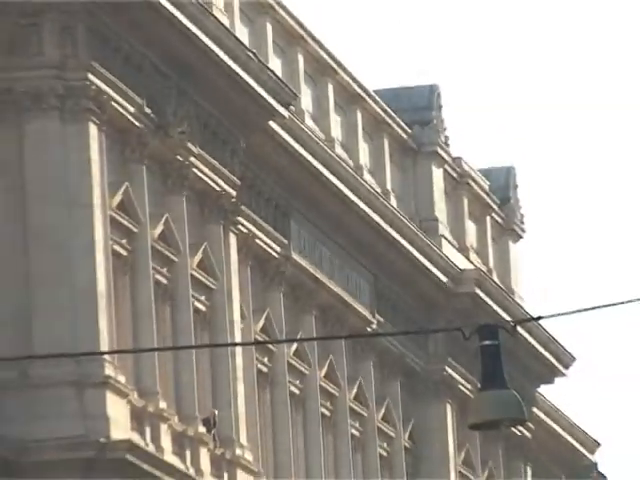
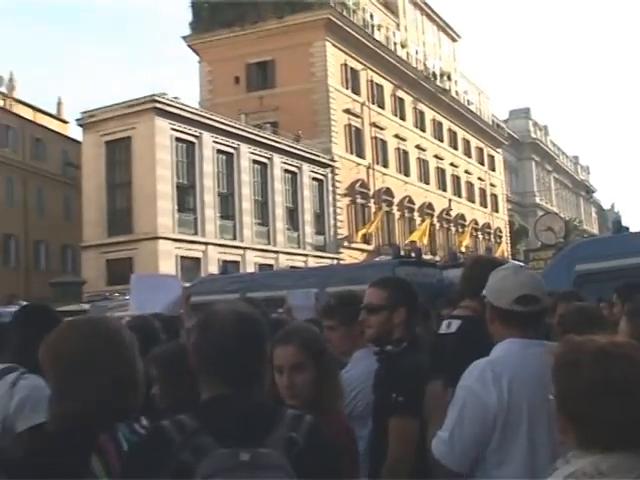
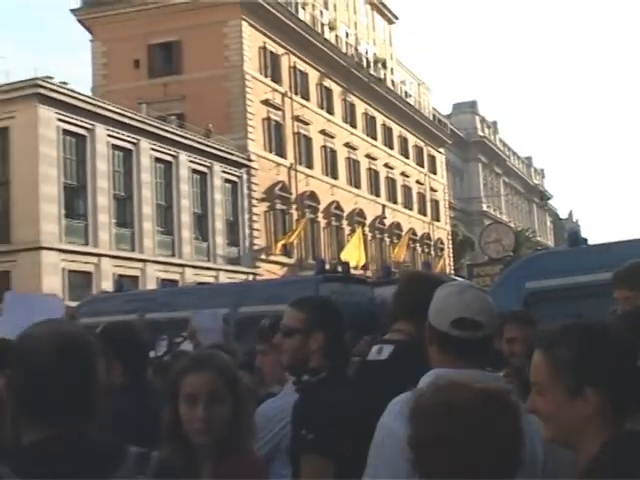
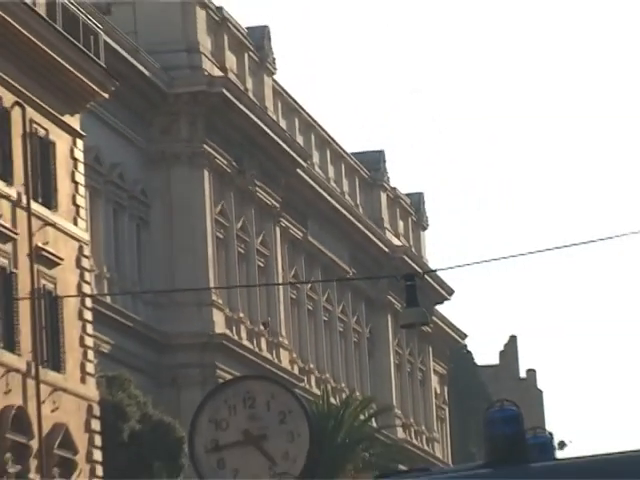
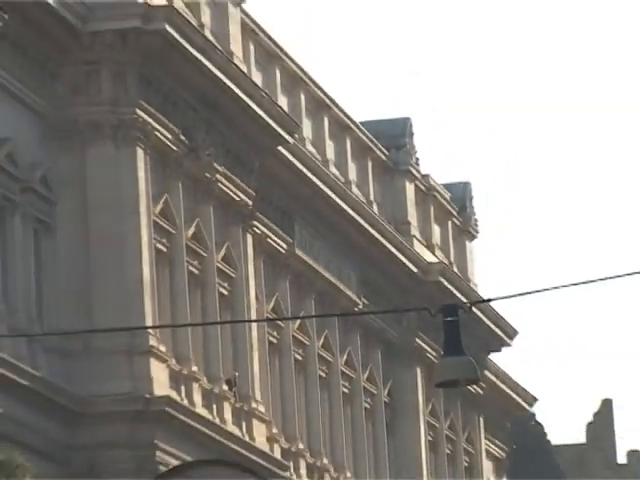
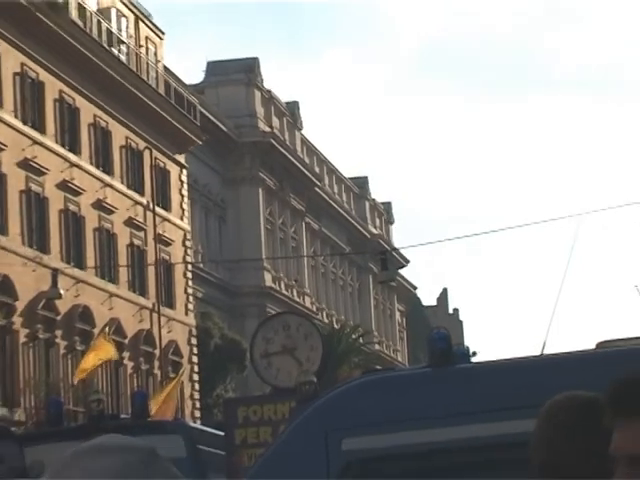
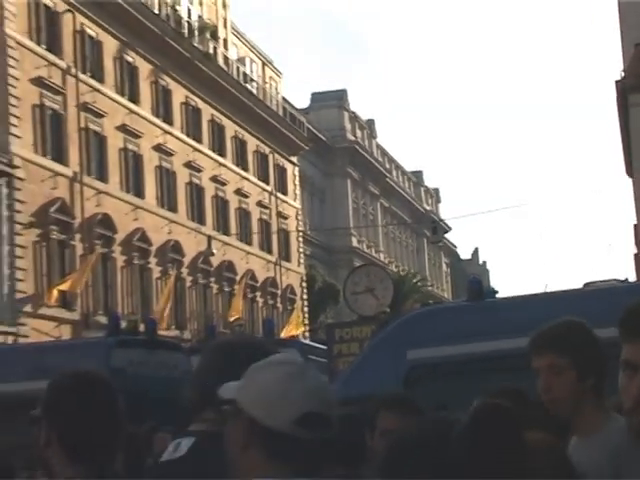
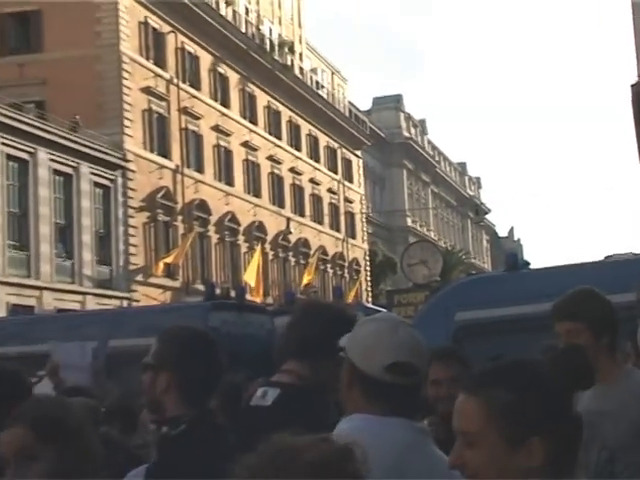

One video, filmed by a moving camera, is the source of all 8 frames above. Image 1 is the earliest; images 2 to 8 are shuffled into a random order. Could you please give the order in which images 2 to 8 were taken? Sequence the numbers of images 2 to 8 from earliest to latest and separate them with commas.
5, 4, 6, 7, 8, 3, 2
